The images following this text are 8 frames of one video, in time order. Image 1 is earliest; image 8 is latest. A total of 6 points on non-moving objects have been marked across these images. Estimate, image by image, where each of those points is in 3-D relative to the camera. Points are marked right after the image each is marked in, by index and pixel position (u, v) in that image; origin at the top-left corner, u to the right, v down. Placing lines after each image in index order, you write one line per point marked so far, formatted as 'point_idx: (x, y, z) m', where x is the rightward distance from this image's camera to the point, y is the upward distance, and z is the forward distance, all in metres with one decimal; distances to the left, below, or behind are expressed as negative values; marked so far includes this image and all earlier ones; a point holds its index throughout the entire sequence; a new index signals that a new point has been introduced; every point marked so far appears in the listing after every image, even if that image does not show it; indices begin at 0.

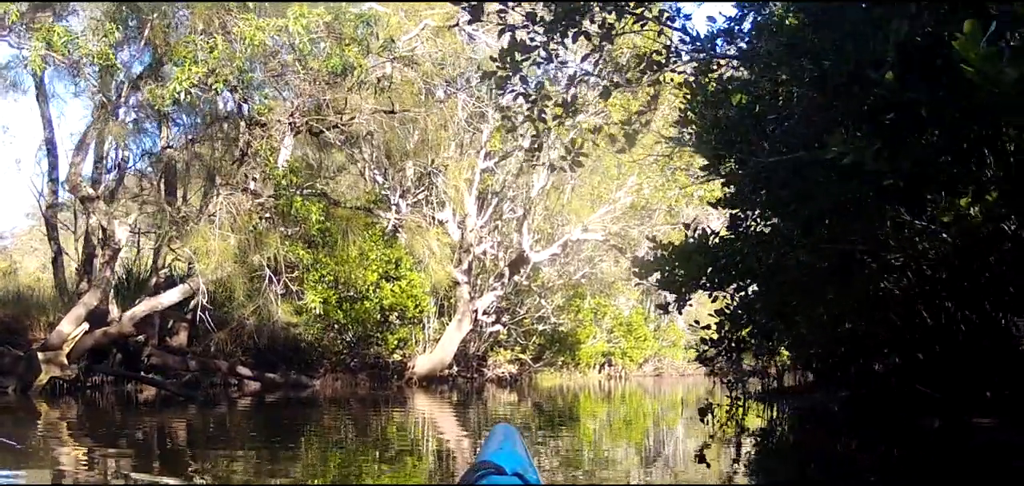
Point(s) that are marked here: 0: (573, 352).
0: (+1.2, -2.1, +19.7) m
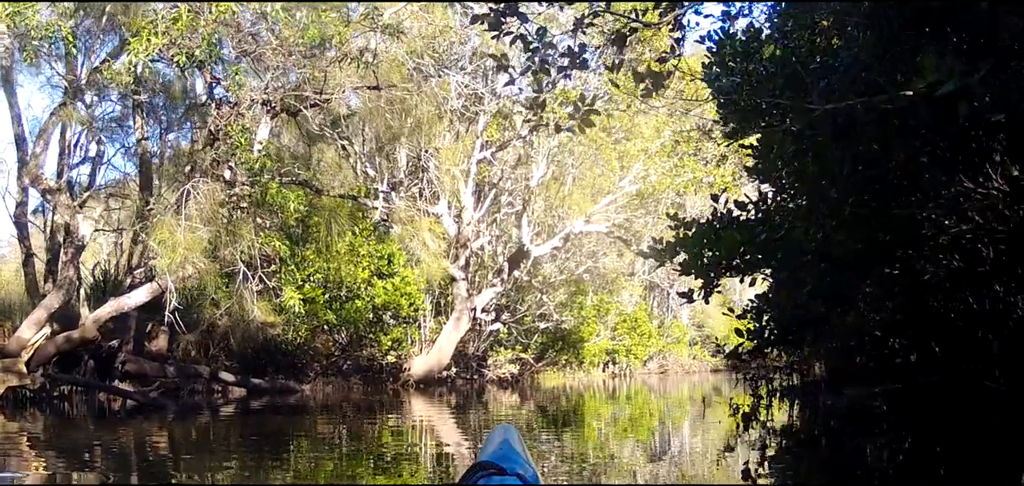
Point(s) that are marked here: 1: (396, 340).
0: (+1.2, -2.0, +18.8) m
1: (-1.8, -1.5, +15.4) m
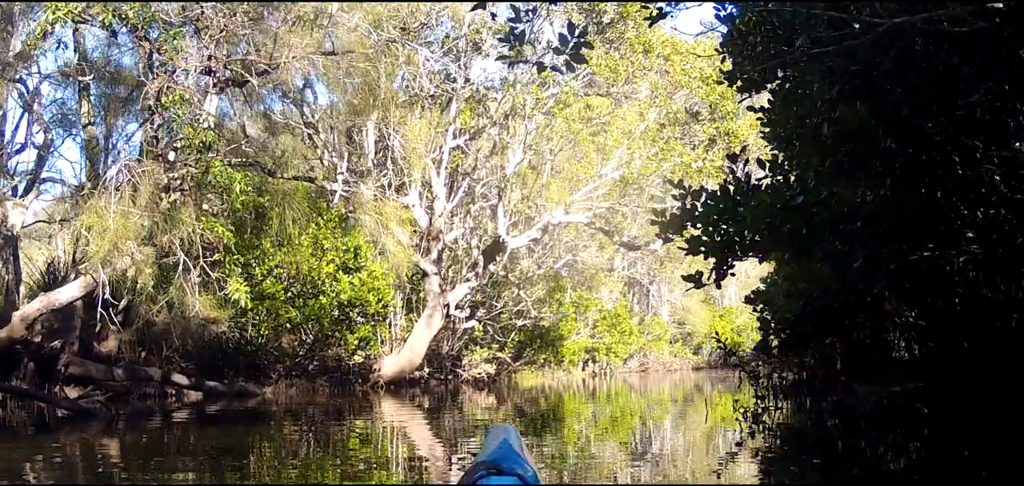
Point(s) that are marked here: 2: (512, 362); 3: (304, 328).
0: (+0.8, -1.9, +18.0) m
1: (-2.2, -1.4, +14.4) m
2: (0.0, -2.2, +18.2) m
3: (-2.9, -1.2, +14.0) m
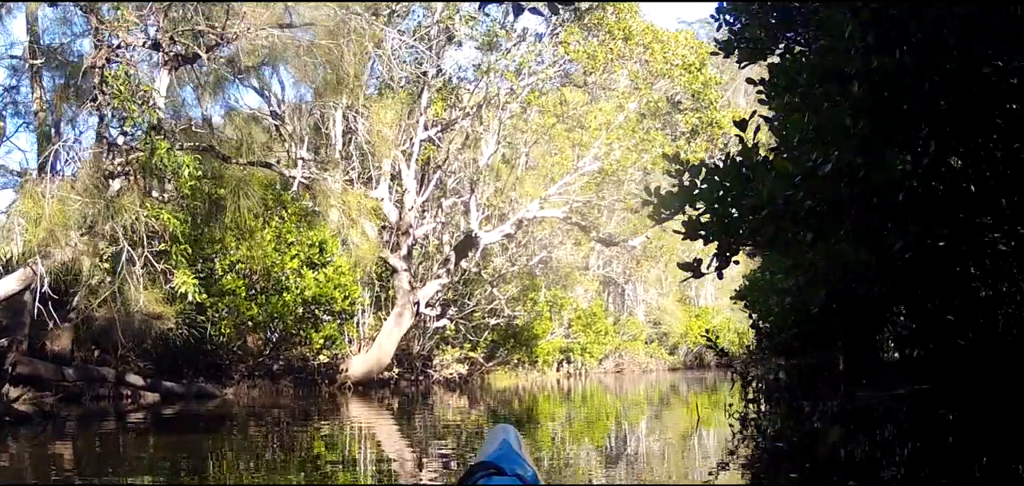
0: (+0.3, -1.8, +17.5) m
1: (-2.5, -1.3, +13.8) m
2: (-0.5, -2.1, +17.7) m
3: (-3.3, -1.1, +13.4) m
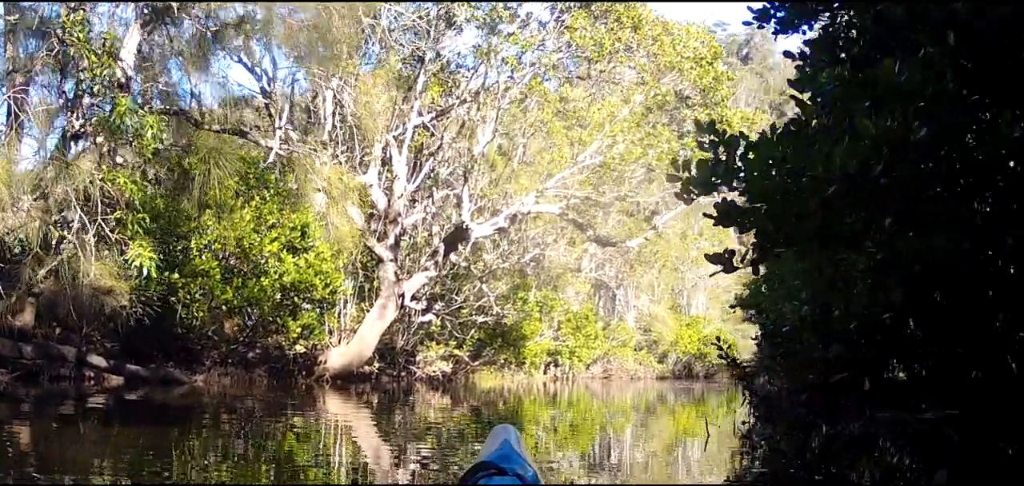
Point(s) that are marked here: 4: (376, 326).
0: (+0.1, -1.8, +16.8) m
1: (-2.7, -1.1, +13.2) m
2: (-0.7, -2.0, +17.0) m
3: (-3.4, -0.9, +12.7) m
4: (-1.9, -1.2, +13.9) m
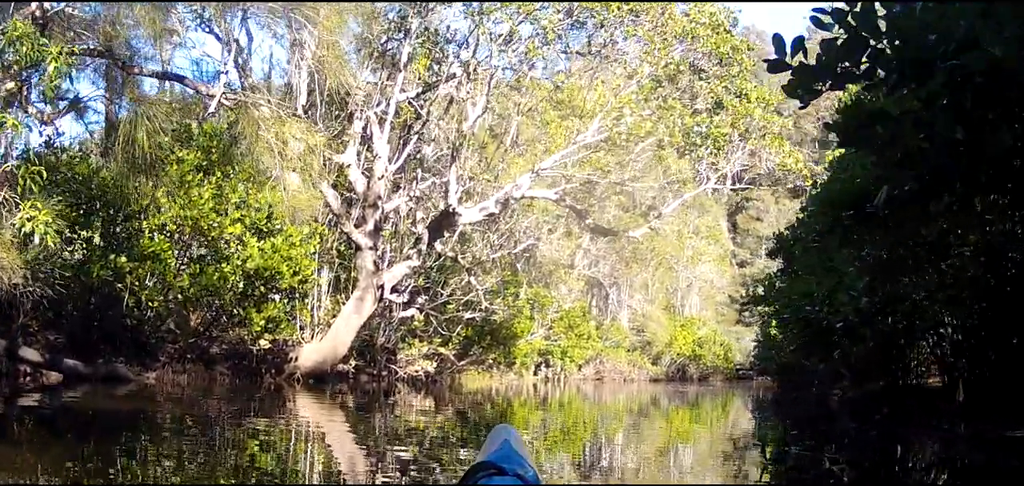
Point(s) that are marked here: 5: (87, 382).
0: (-0.1, -1.6, +15.6) m
1: (-2.8, -0.9, +11.9) m
2: (-0.9, -1.8, +15.8) m
3: (-3.5, -0.7, +11.5) m
4: (-2.0, -1.0, +12.7) m
5: (-4.5, -1.5, +10.7) m
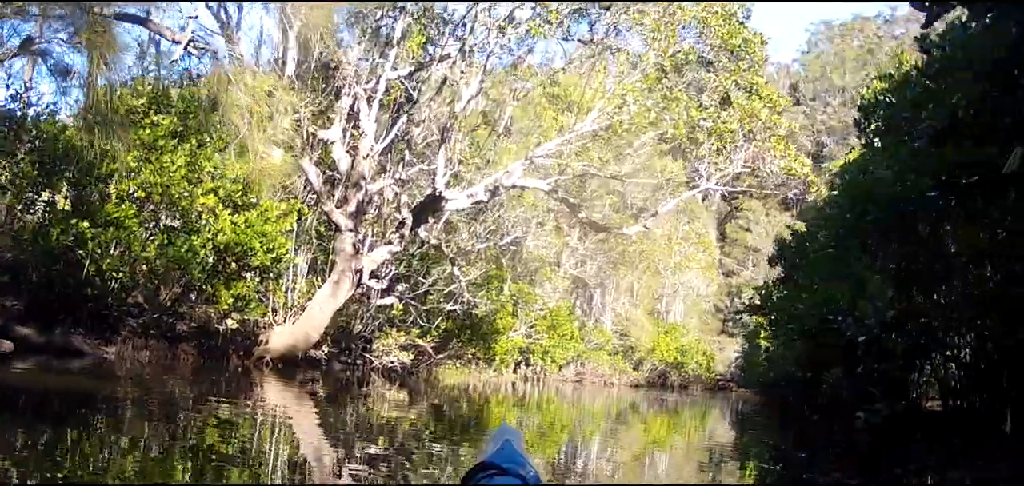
0: (-0.4, -1.5, +15.0) m
1: (-3.0, -0.6, +11.3) m
2: (-1.2, -1.7, +15.2) m
3: (-3.7, -0.3, +10.9) m
4: (-2.2, -0.7, +12.1) m
5: (-4.7, -1.1, +10.1) m
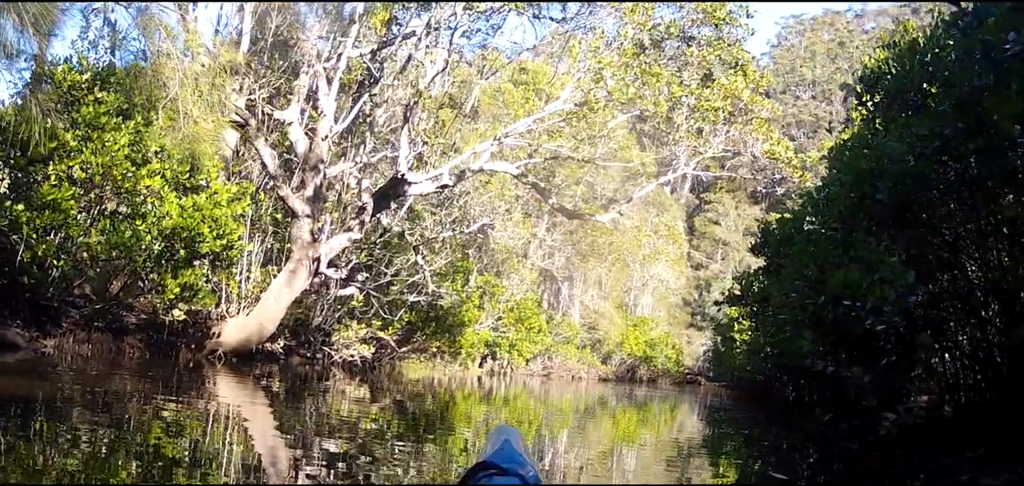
0: (-0.9, -1.3, +14.4) m
1: (-3.3, -0.5, +10.6) m
2: (-1.7, -1.5, +14.6) m
3: (-4.0, -0.2, +10.2) m
4: (-2.6, -0.6, +11.5) m
5: (-5.0, -1.0, +9.4) m
